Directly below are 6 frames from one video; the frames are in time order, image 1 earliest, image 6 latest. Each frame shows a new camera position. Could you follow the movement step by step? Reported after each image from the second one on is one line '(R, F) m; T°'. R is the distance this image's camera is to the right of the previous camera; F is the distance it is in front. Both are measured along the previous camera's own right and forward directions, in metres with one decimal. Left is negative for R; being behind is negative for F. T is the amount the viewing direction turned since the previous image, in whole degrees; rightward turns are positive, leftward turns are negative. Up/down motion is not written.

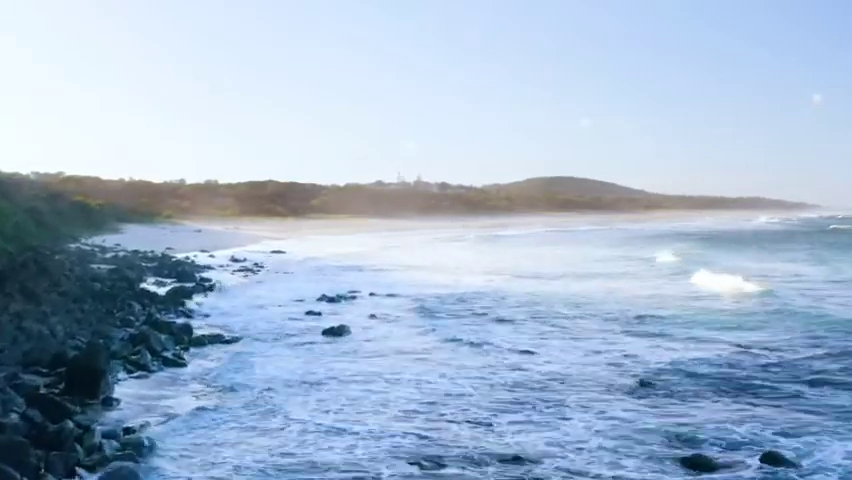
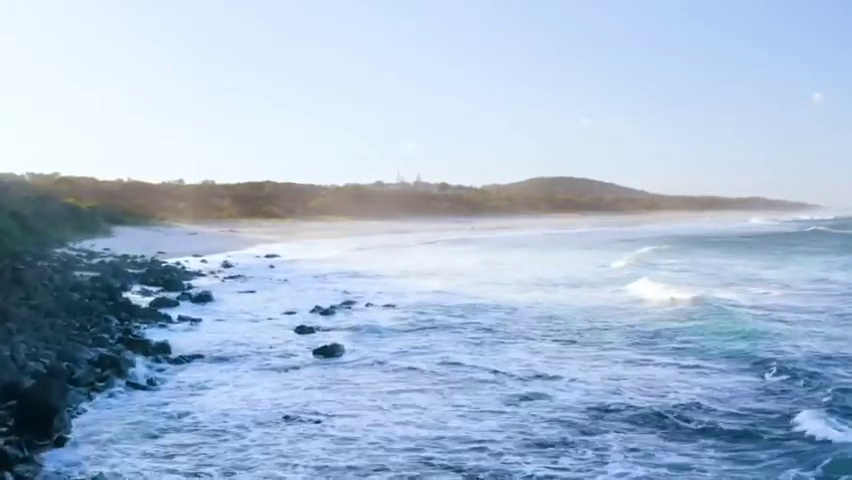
(0.0, +1.4) m; 0°
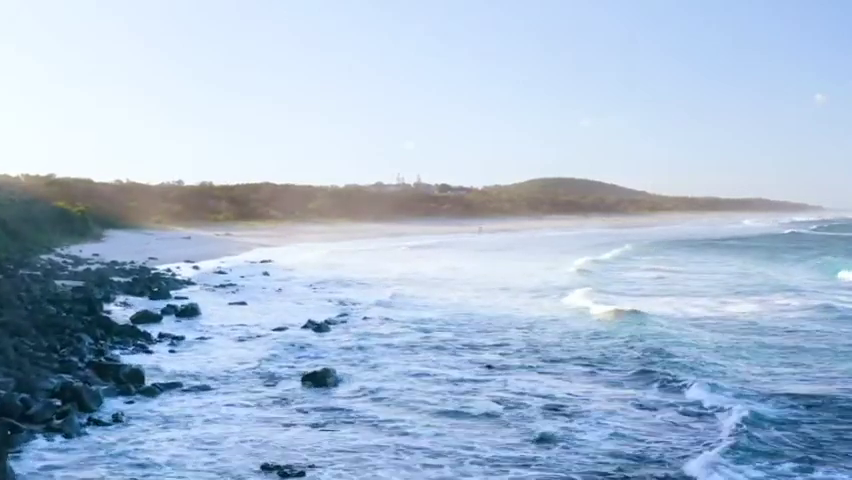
(0.0, +1.5) m; 0°
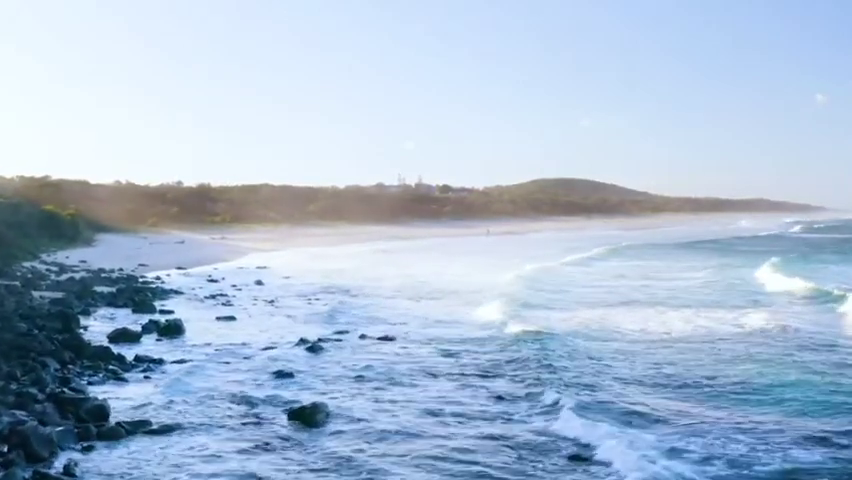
(0.0, +1.7) m; 0°
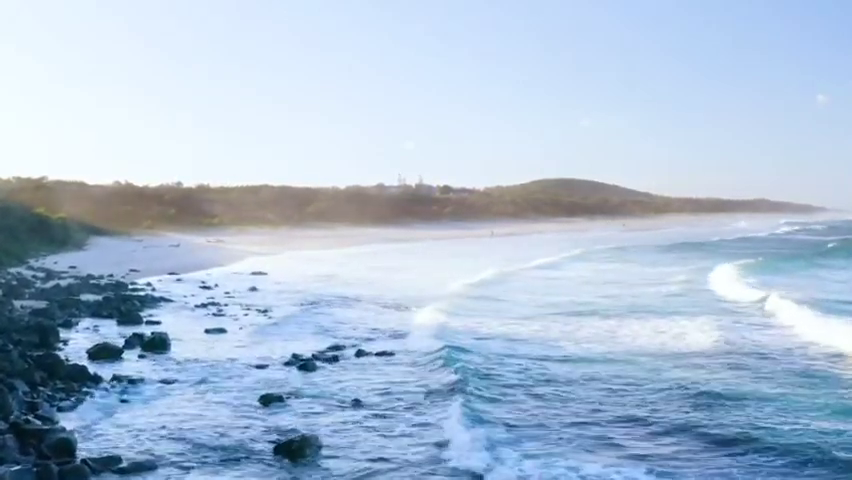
(0.0, +1.3) m; 0°
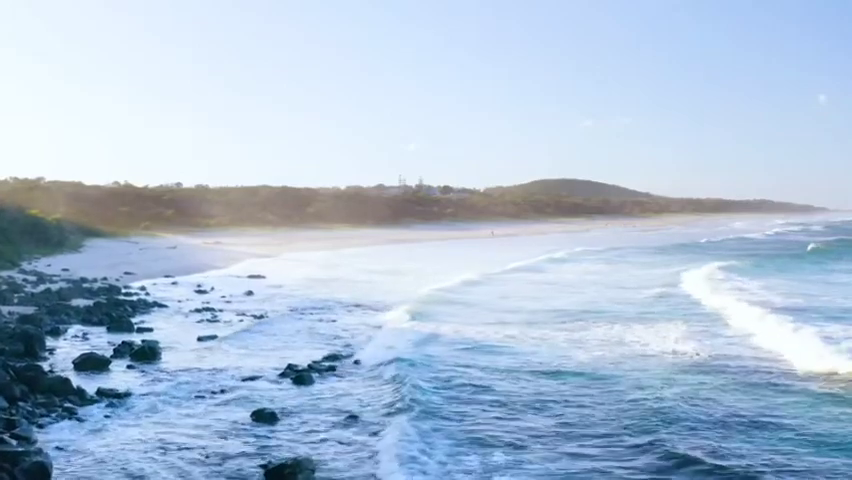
(0.0, +0.8) m; 0°
